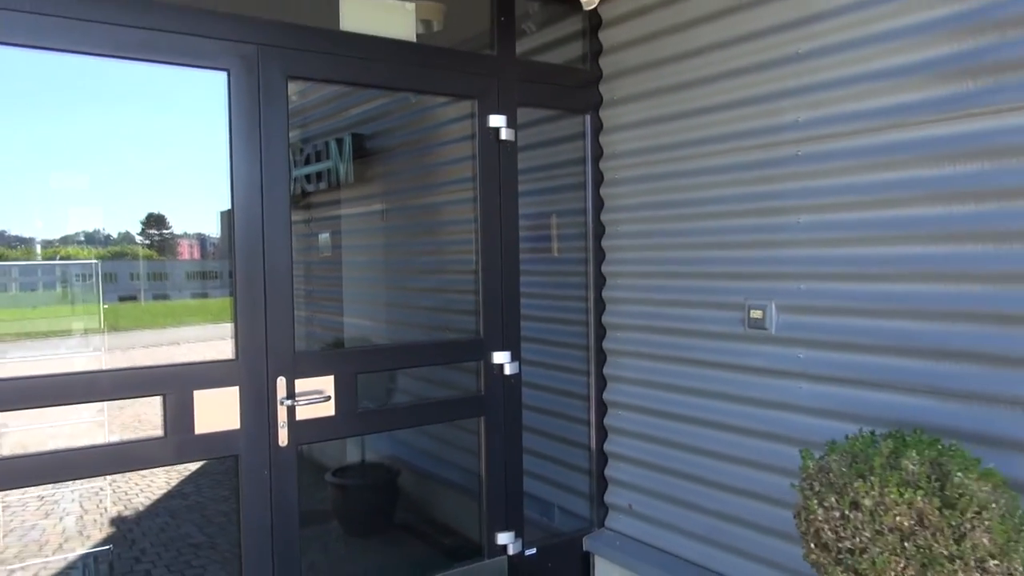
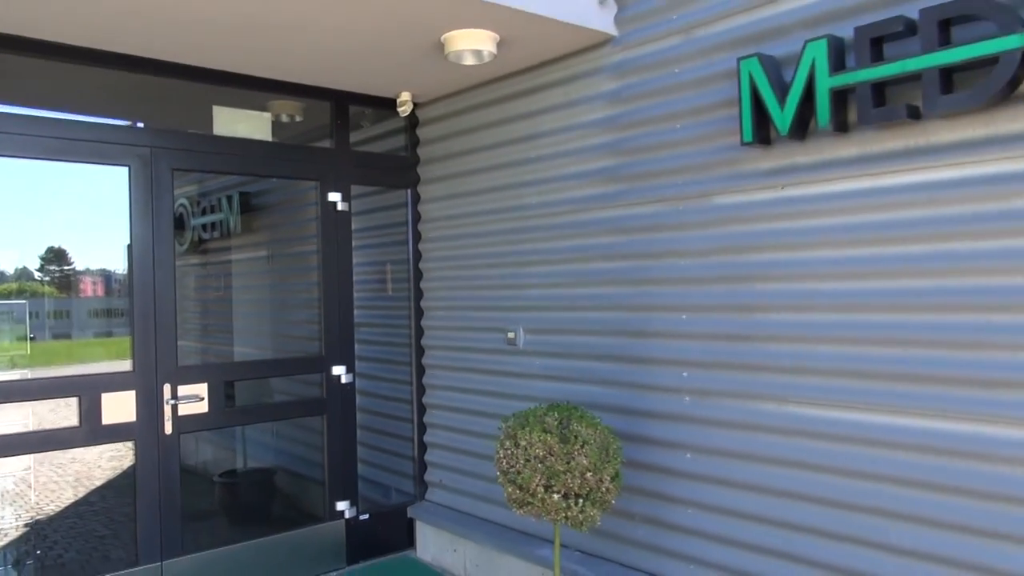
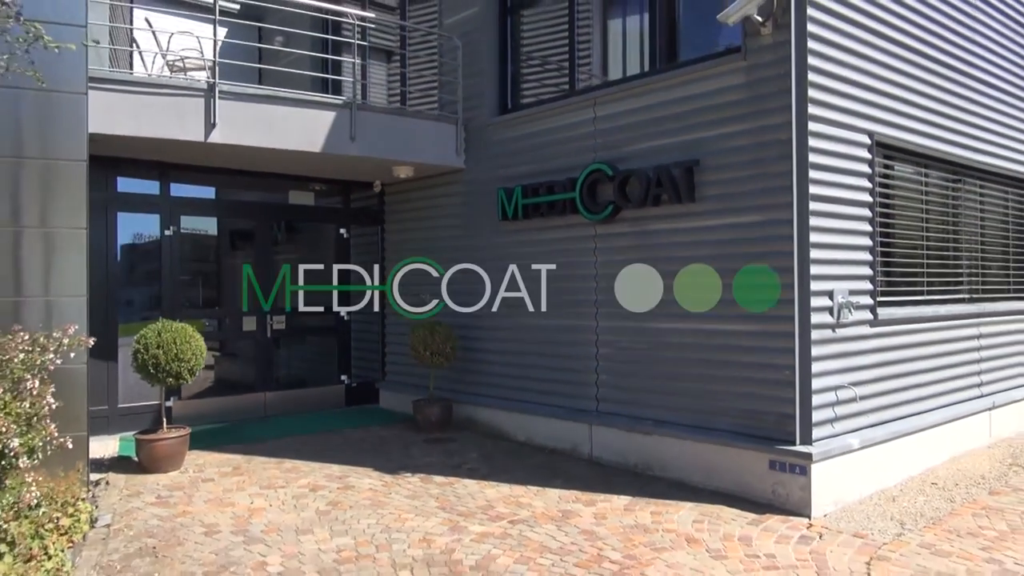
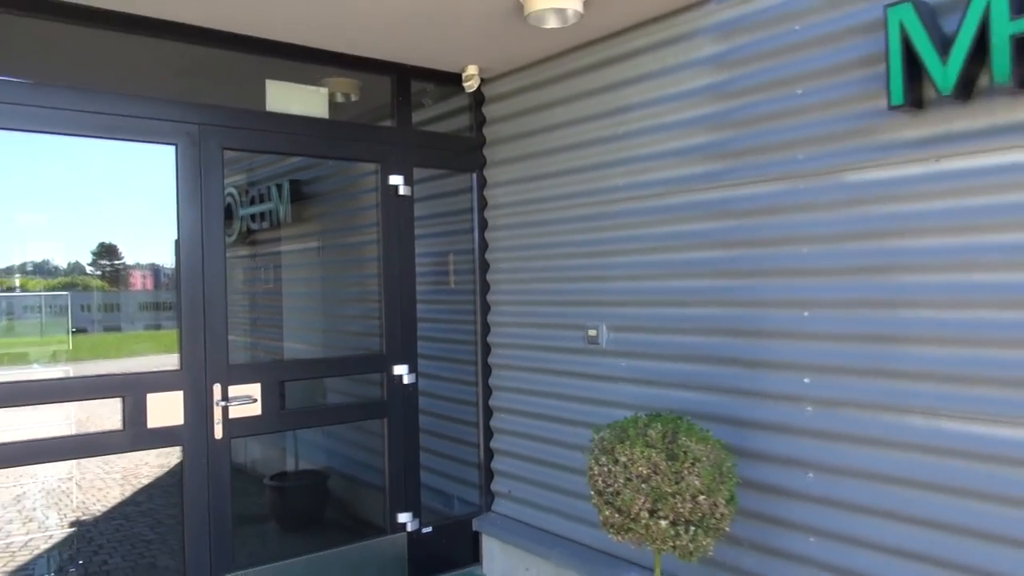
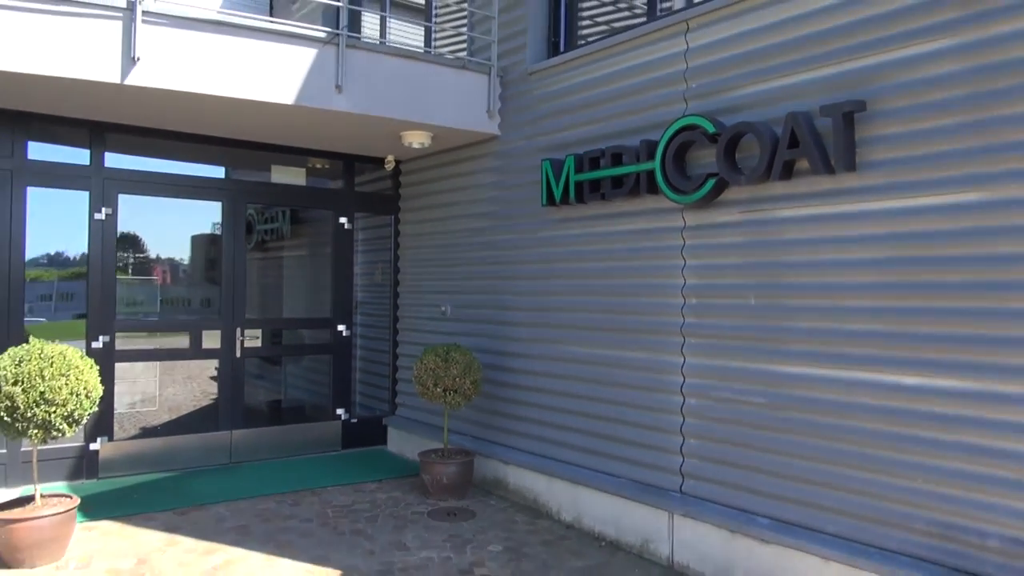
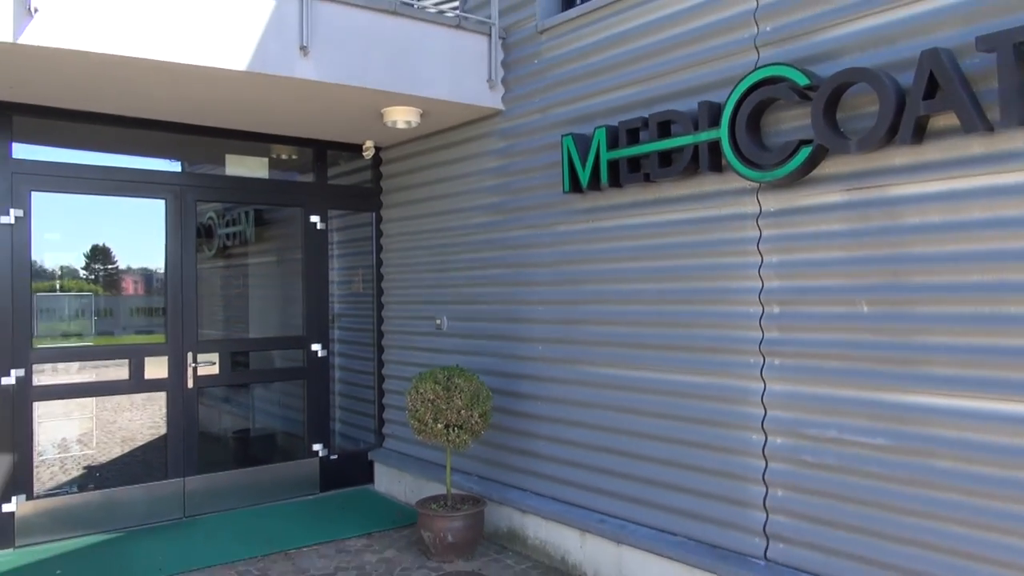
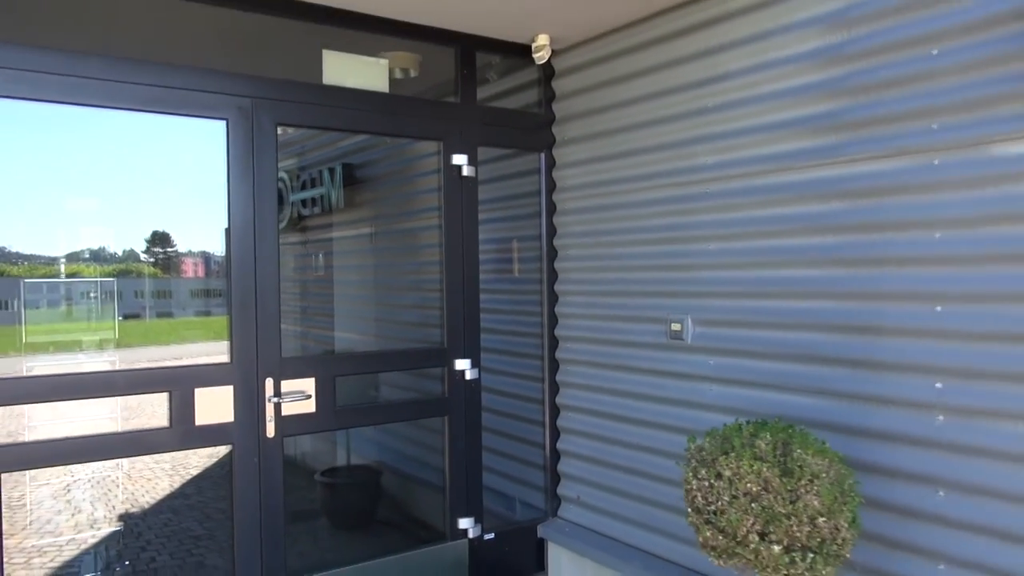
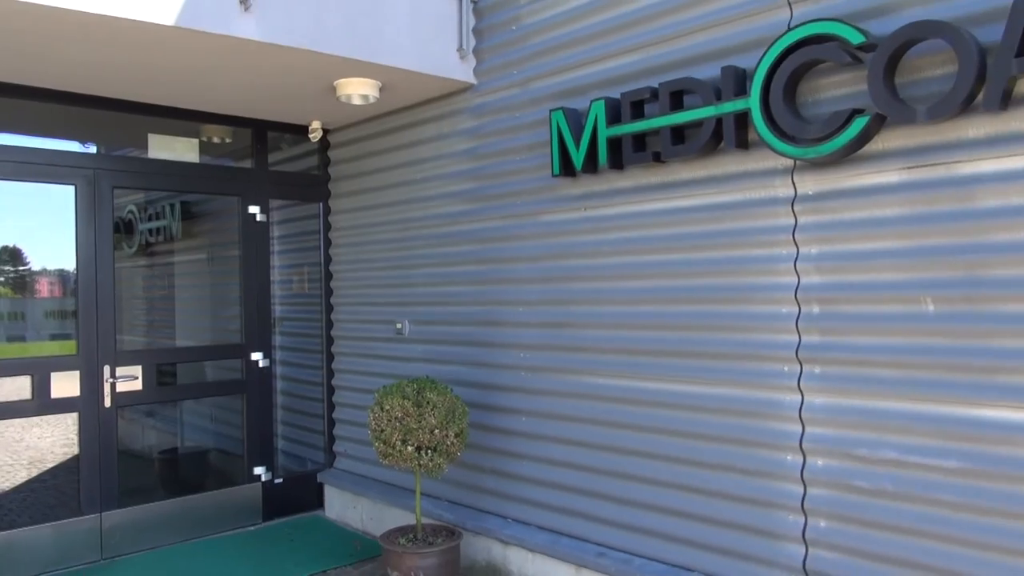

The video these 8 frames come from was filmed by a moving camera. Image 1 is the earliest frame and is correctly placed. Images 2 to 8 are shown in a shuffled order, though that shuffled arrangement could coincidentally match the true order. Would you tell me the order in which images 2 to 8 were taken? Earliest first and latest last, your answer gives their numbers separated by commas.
7, 4, 2, 8, 6, 5, 3
